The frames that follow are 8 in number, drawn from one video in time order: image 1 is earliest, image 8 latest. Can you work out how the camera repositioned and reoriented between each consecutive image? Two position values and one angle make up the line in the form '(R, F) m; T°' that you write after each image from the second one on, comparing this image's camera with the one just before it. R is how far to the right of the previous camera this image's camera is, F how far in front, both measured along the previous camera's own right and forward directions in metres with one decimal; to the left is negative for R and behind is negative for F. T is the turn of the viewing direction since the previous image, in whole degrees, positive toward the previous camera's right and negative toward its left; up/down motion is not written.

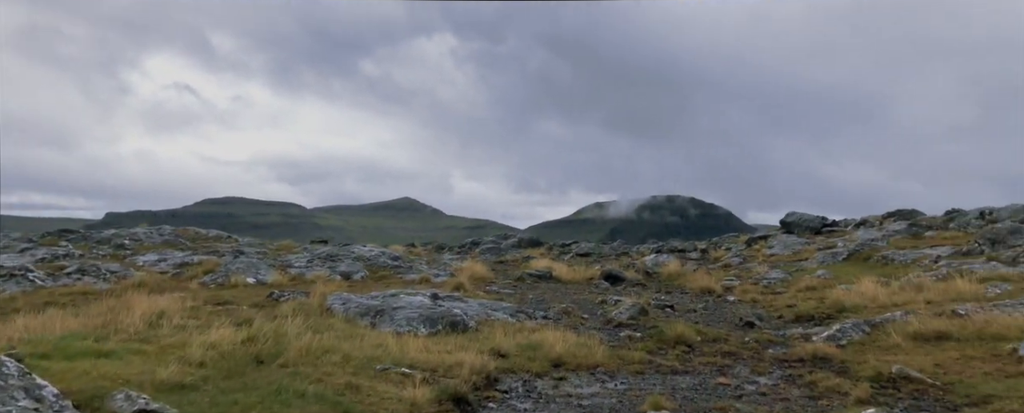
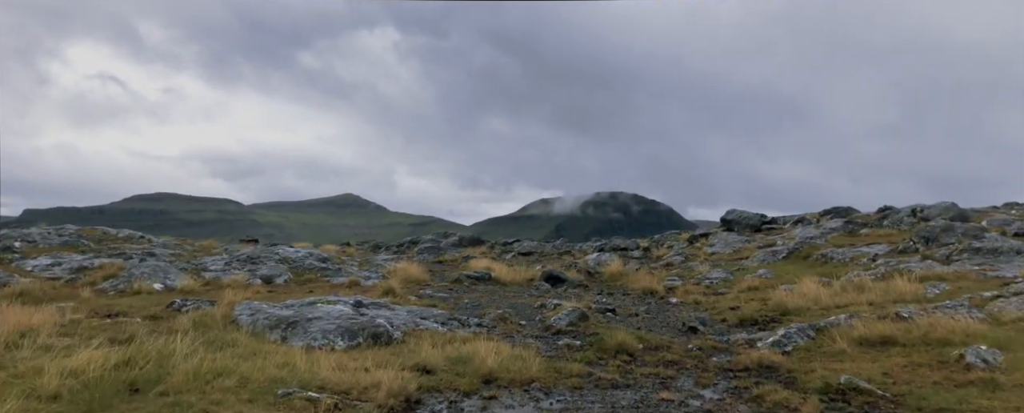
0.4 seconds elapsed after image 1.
(+0.3, +1.3) m; +4°
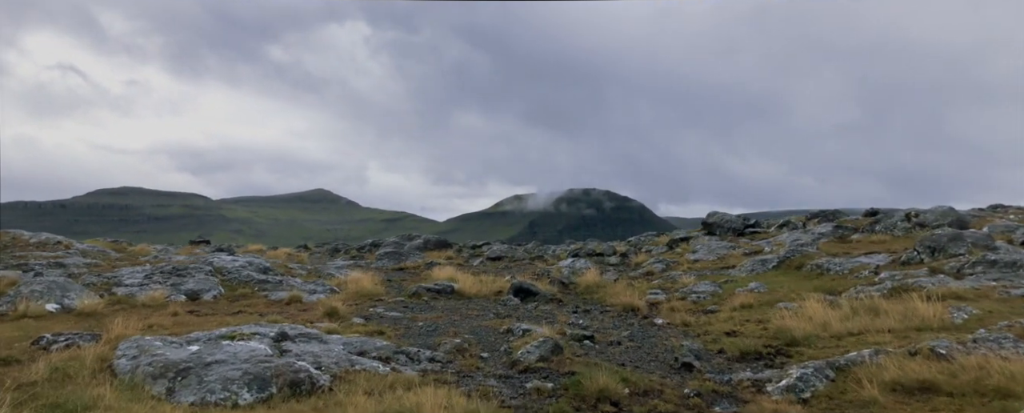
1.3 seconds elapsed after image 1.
(+0.3, +3.4) m; +2°
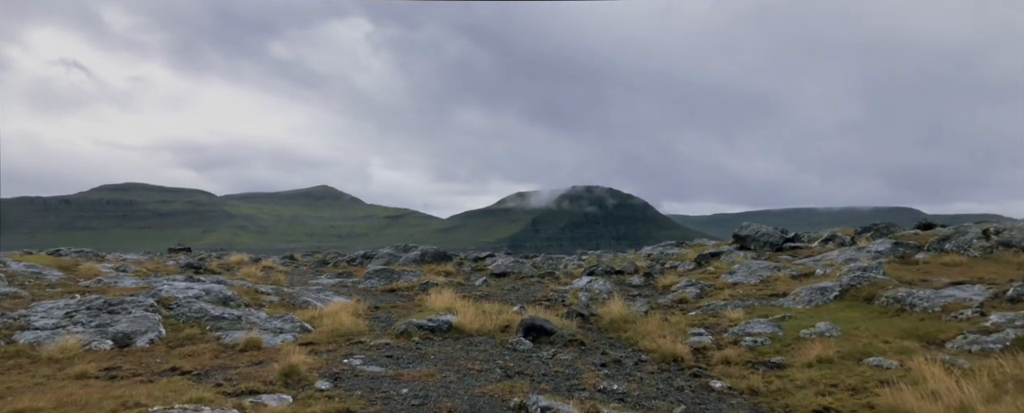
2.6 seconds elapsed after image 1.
(-0.3, +5.3) m; 0°
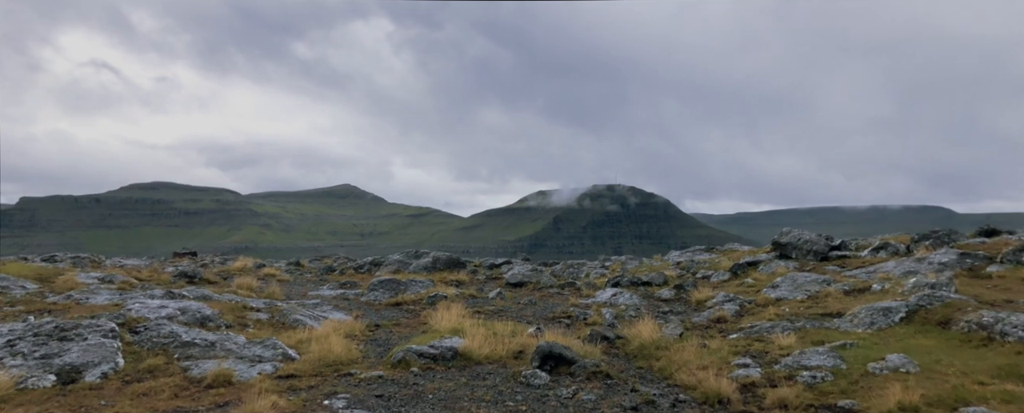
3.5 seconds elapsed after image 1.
(+0.2, +3.3) m; -2°
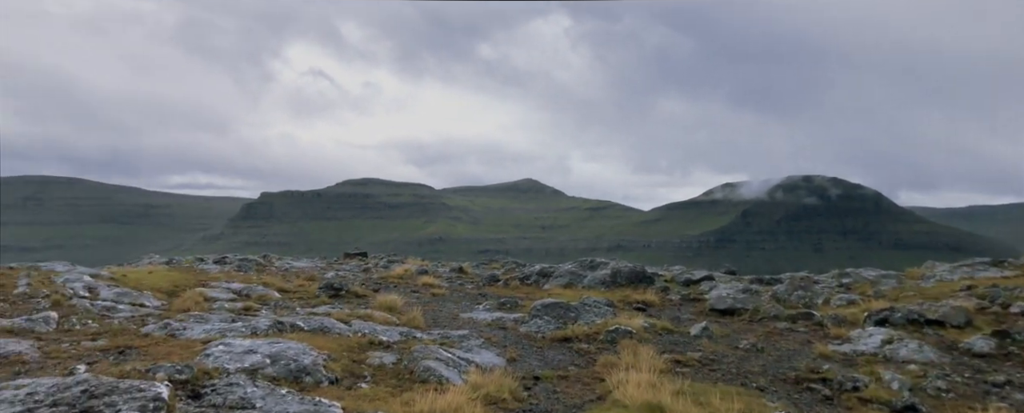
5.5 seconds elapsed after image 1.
(-0.8, +7.9) m; -13°
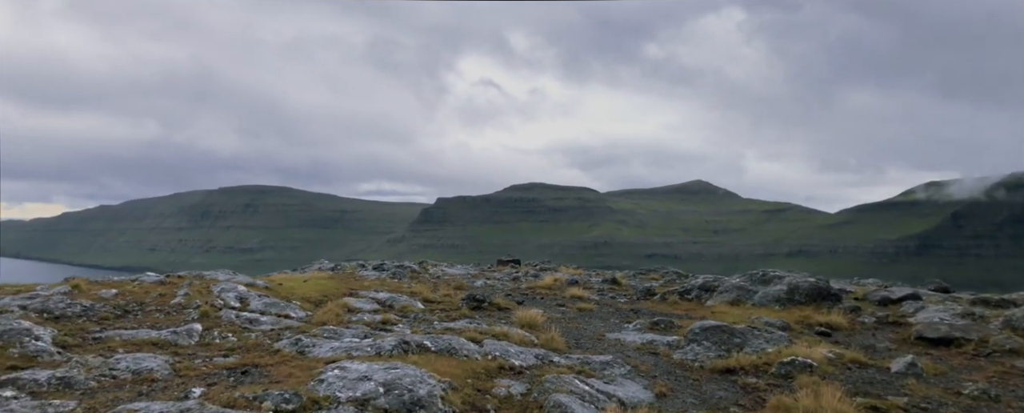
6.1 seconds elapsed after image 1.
(+0.5, +2.6) m; -13°
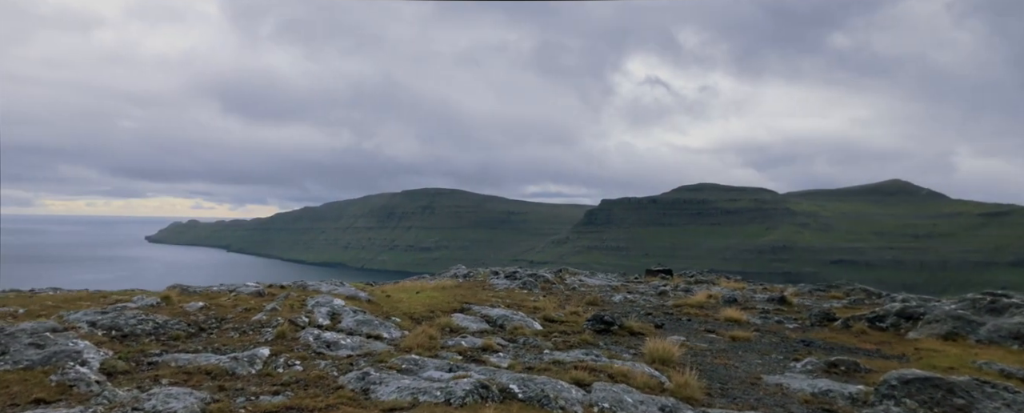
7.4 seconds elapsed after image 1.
(+1.1, +5.1) m; -13°
